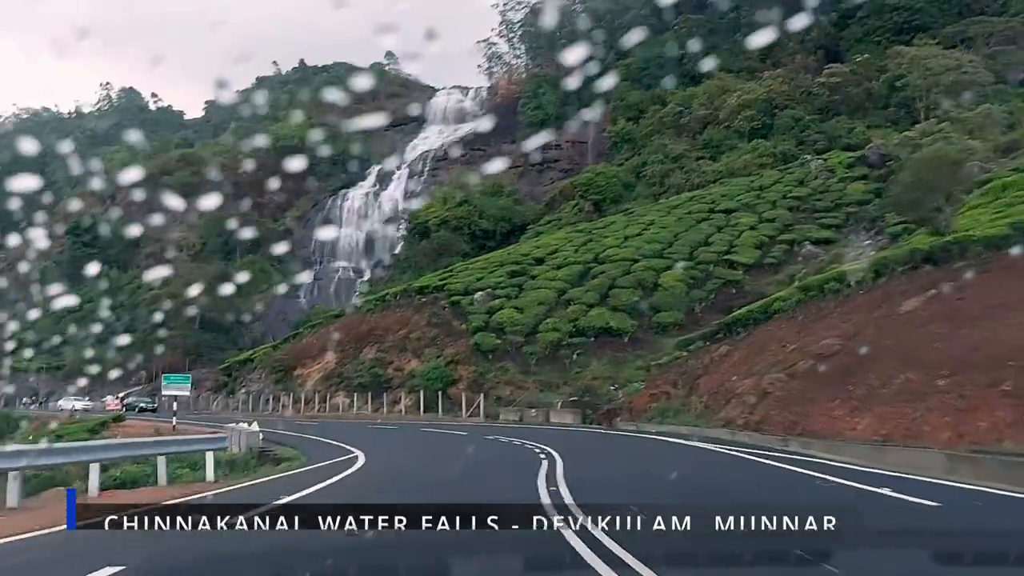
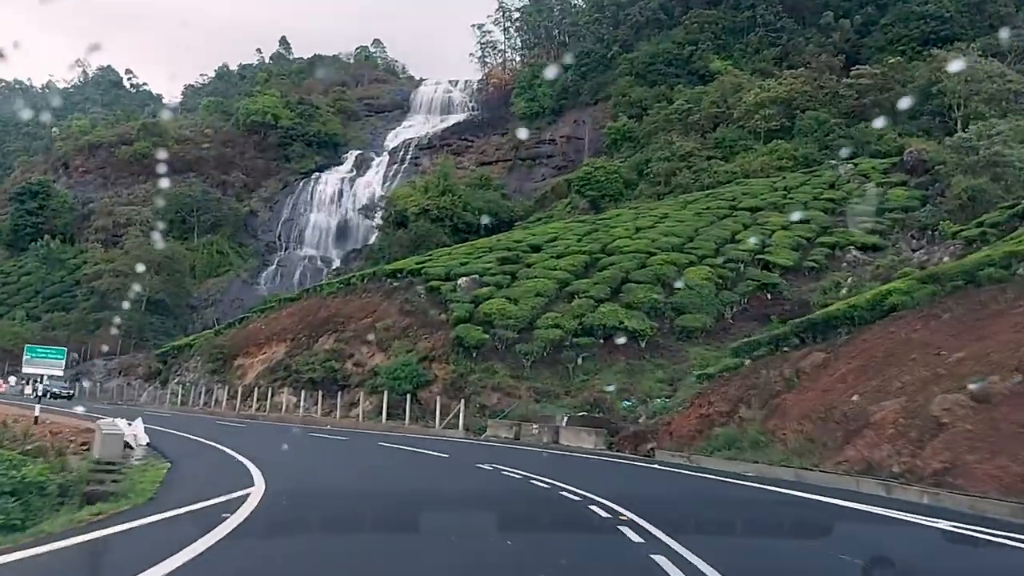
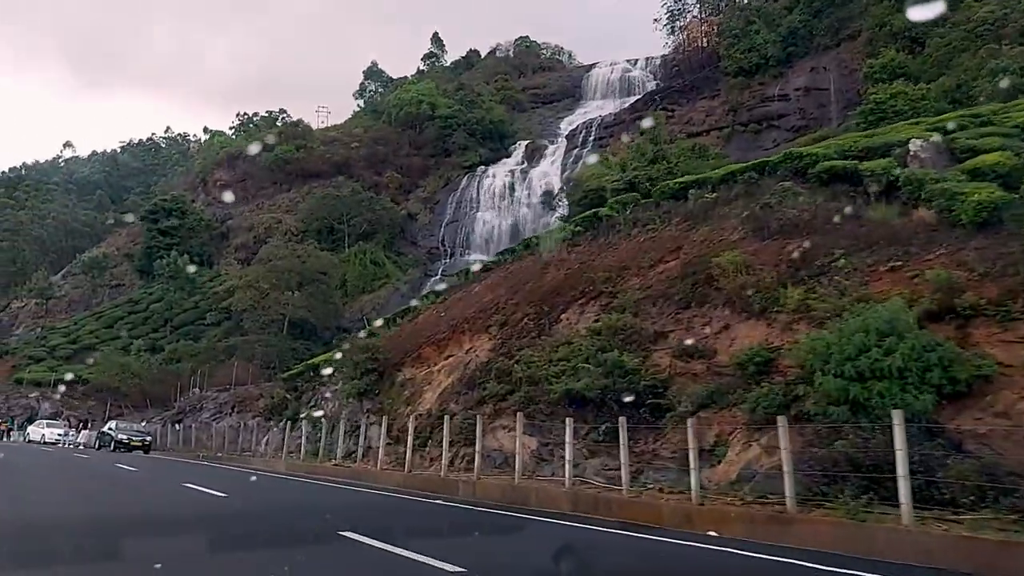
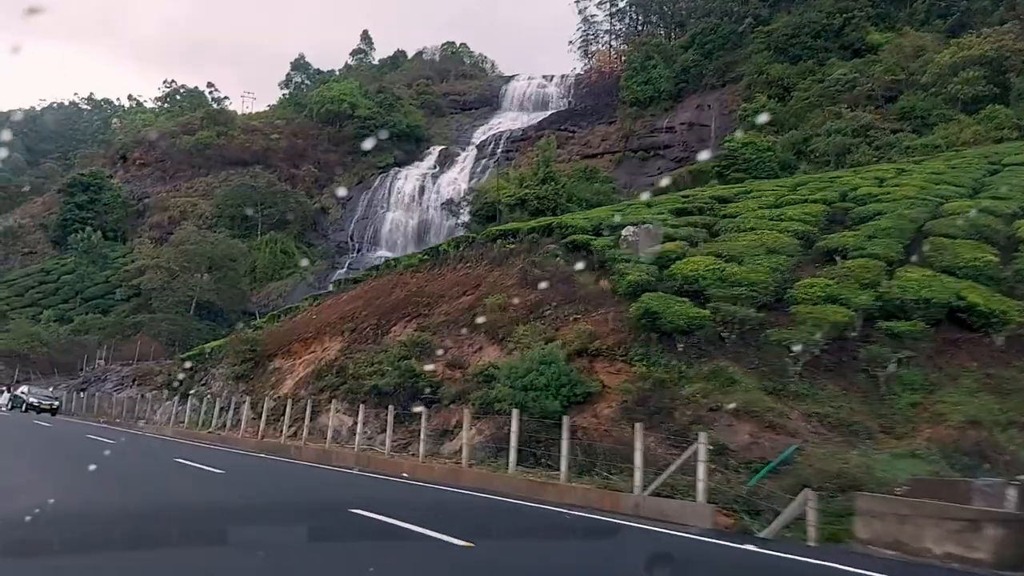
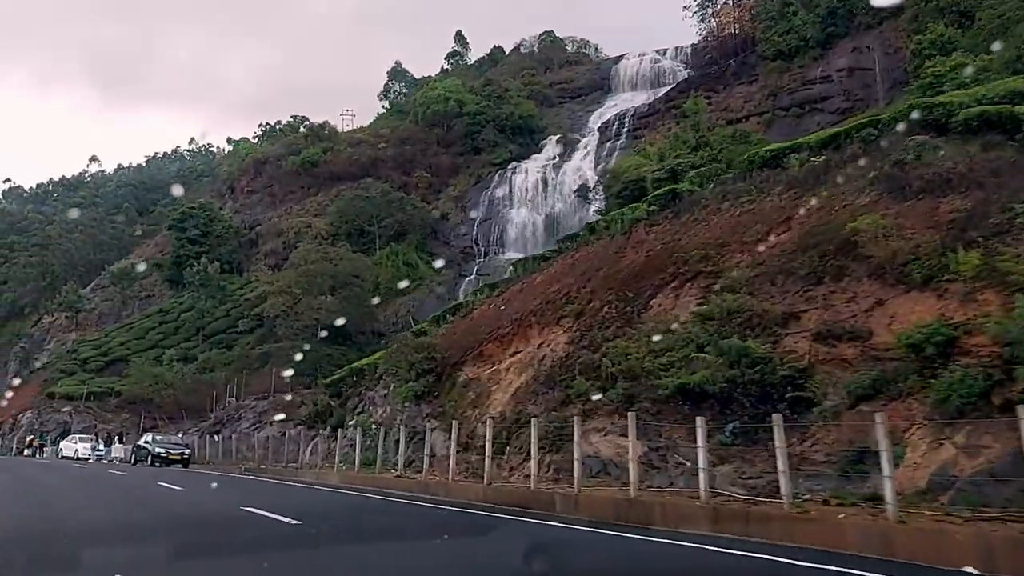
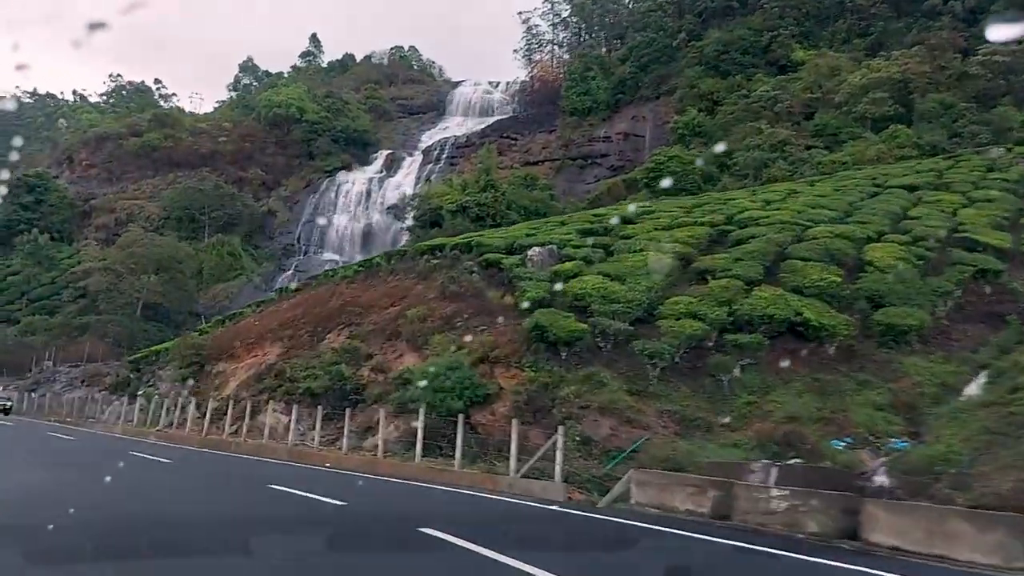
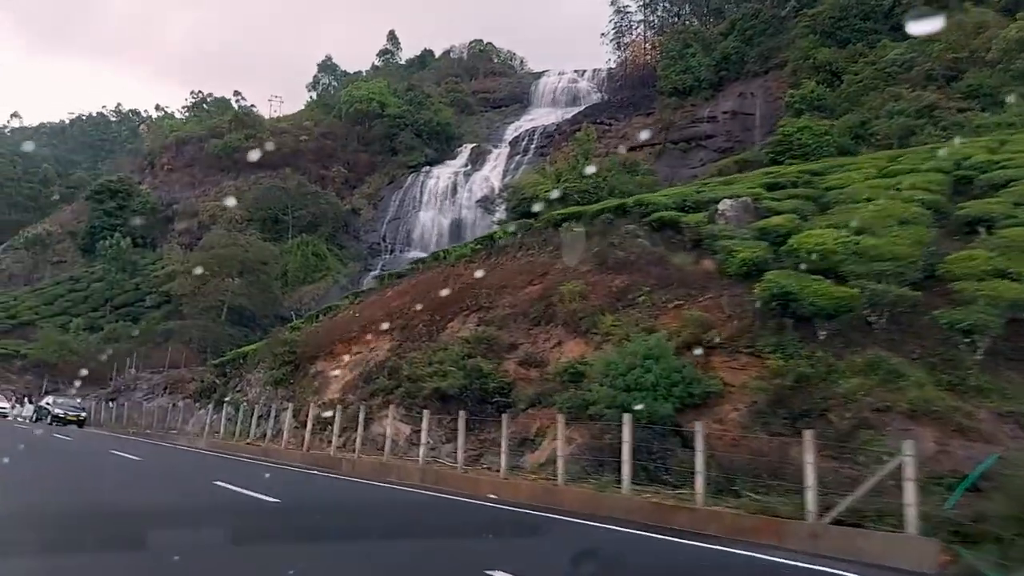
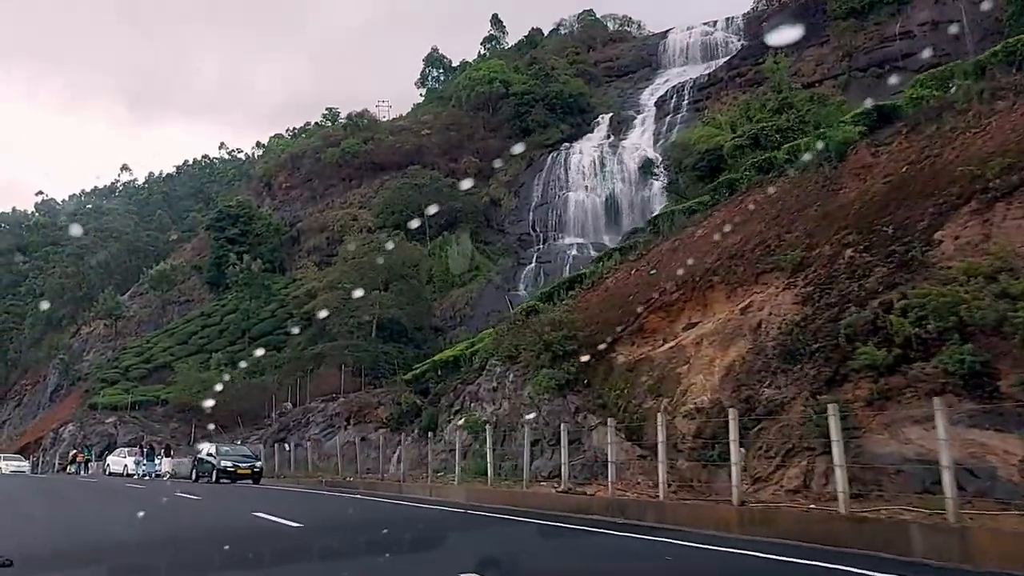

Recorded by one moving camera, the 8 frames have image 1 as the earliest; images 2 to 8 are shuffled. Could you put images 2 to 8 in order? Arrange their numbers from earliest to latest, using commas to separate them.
2, 6, 4, 7, 3, 5, 8
